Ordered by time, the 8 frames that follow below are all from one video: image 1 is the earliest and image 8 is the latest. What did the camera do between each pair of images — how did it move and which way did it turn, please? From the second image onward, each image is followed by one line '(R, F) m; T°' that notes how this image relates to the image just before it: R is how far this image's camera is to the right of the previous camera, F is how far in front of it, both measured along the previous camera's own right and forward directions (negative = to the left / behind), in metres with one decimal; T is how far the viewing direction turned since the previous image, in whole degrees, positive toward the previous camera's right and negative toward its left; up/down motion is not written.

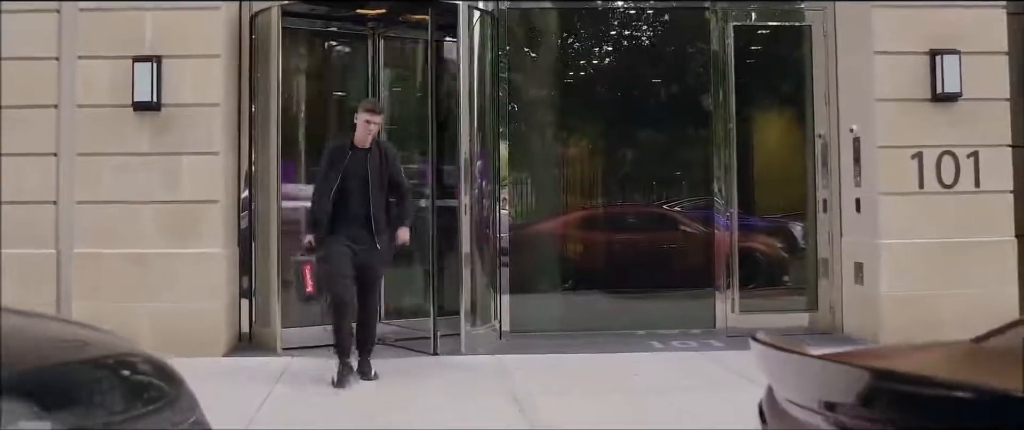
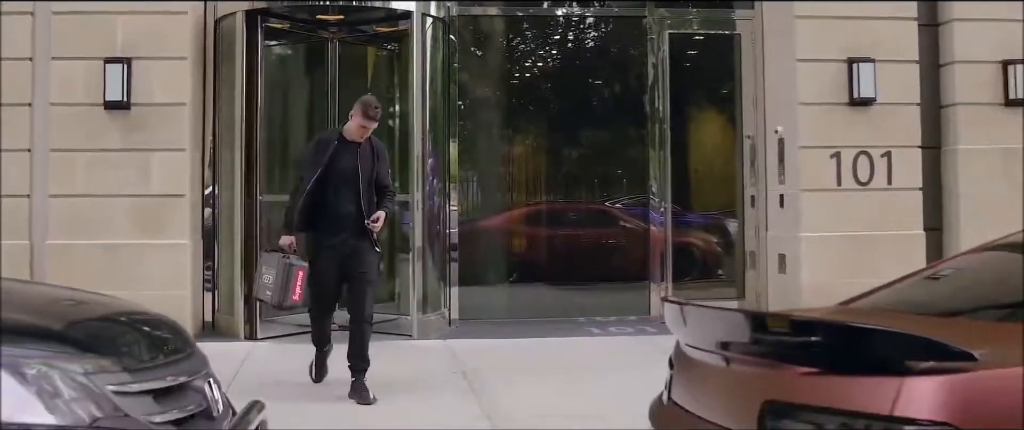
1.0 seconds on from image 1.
(0.0, -0.5) m; +3°
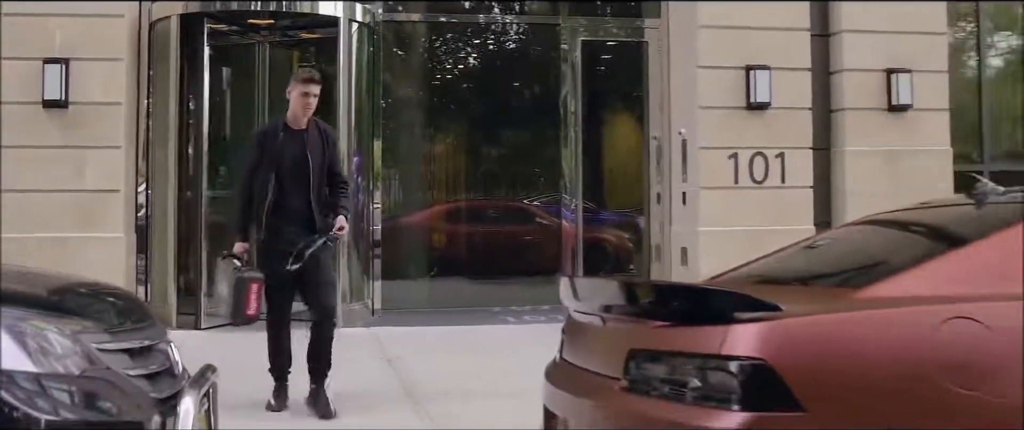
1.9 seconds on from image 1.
(0.0, -0.5) m; +4°
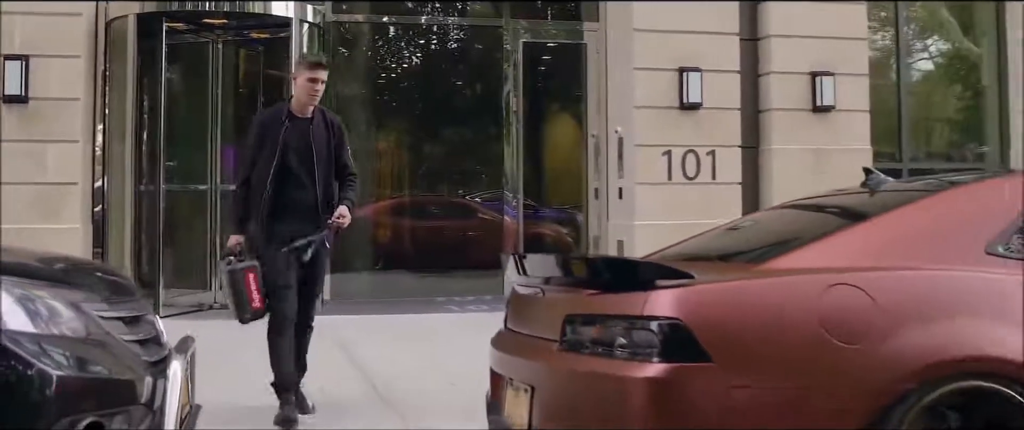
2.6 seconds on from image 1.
(0.0, -0.4) m; +3°
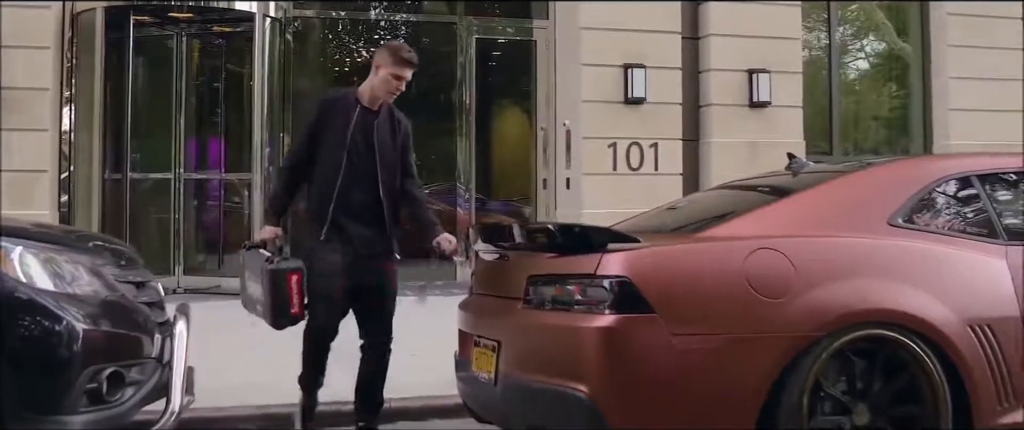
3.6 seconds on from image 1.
(-0.1, -0.4) m; +3°
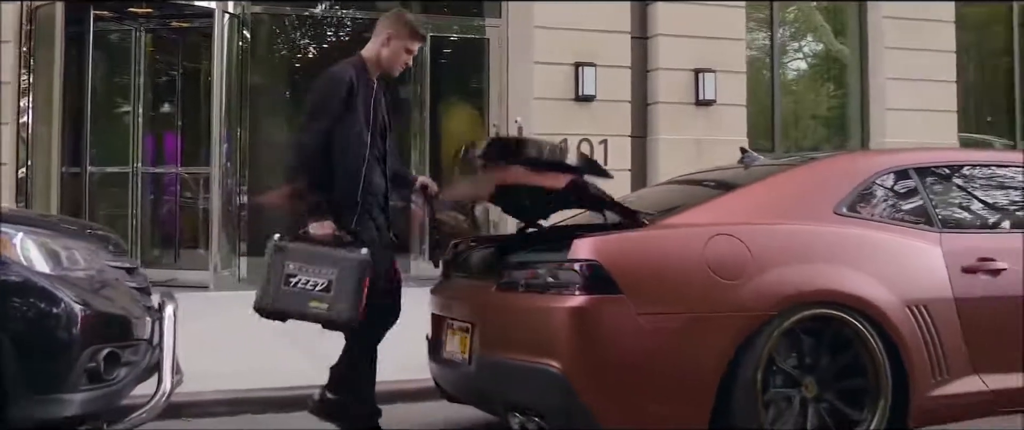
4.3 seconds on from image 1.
(-0.1, -0.2) m; +3°
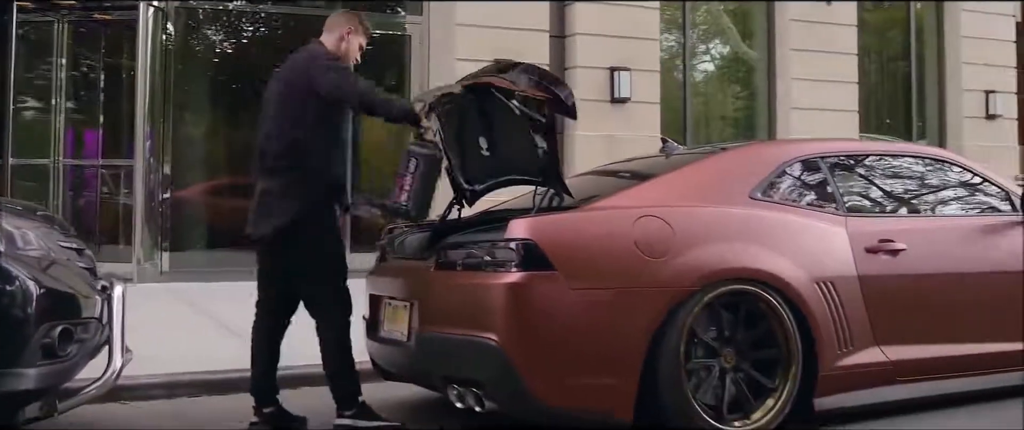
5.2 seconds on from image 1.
(-0.1, -0.2) m; +4°
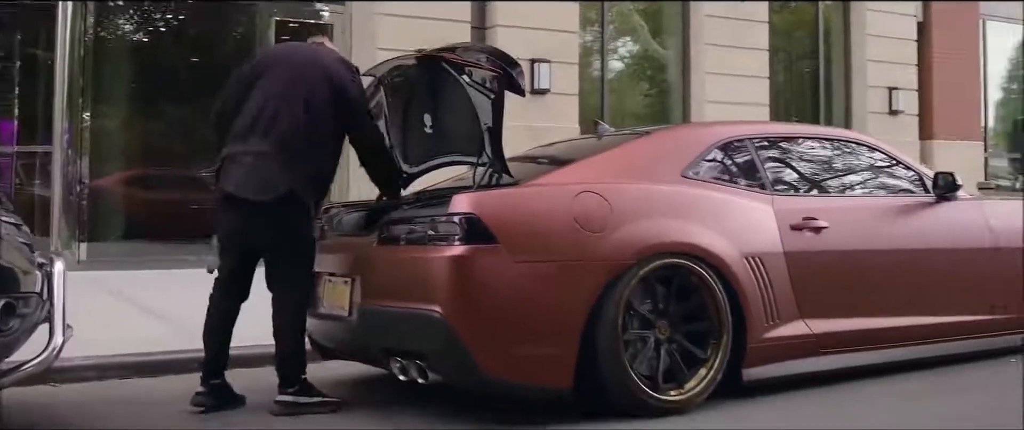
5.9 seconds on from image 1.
(-0.1, -0.1) m; +4°
